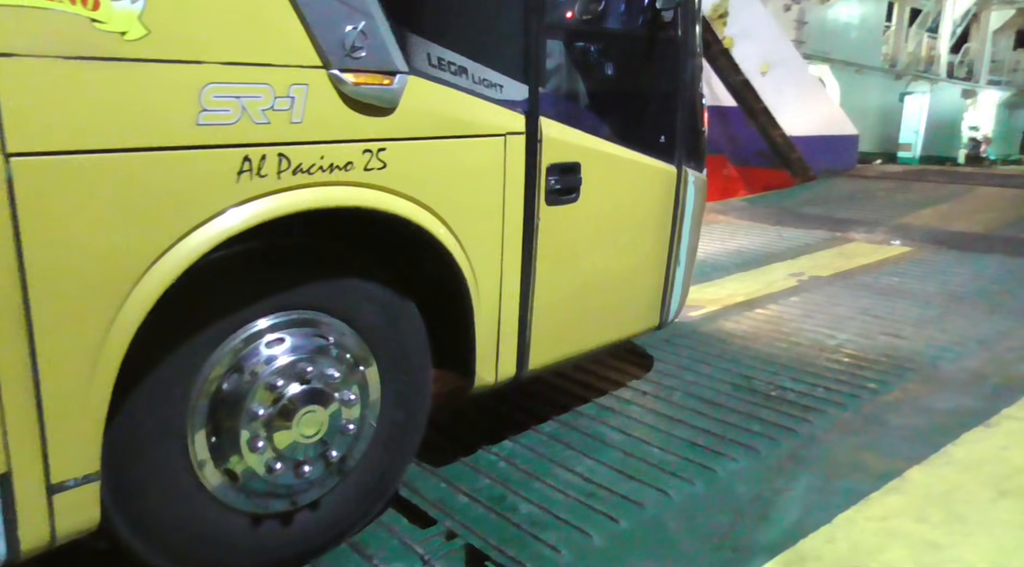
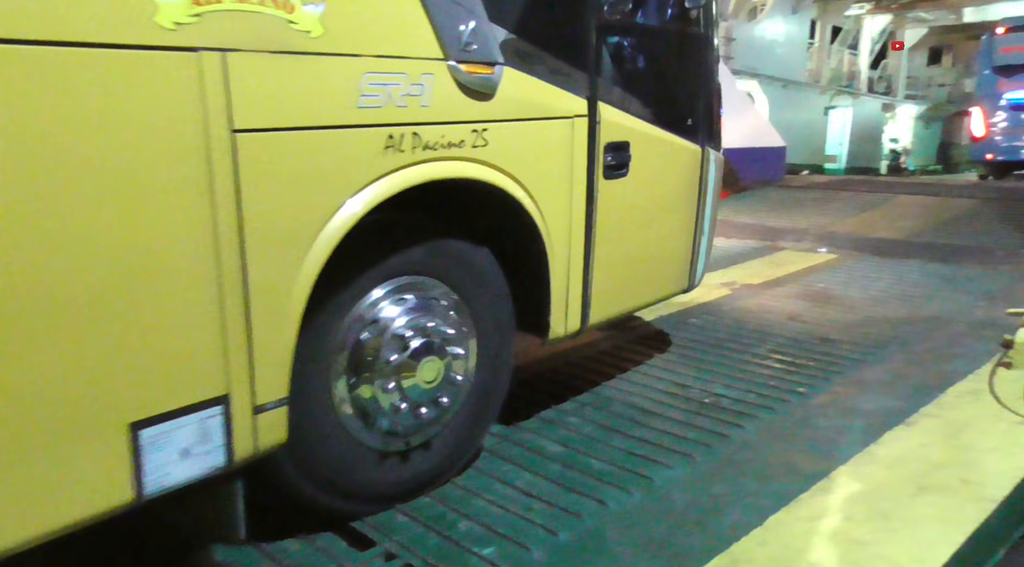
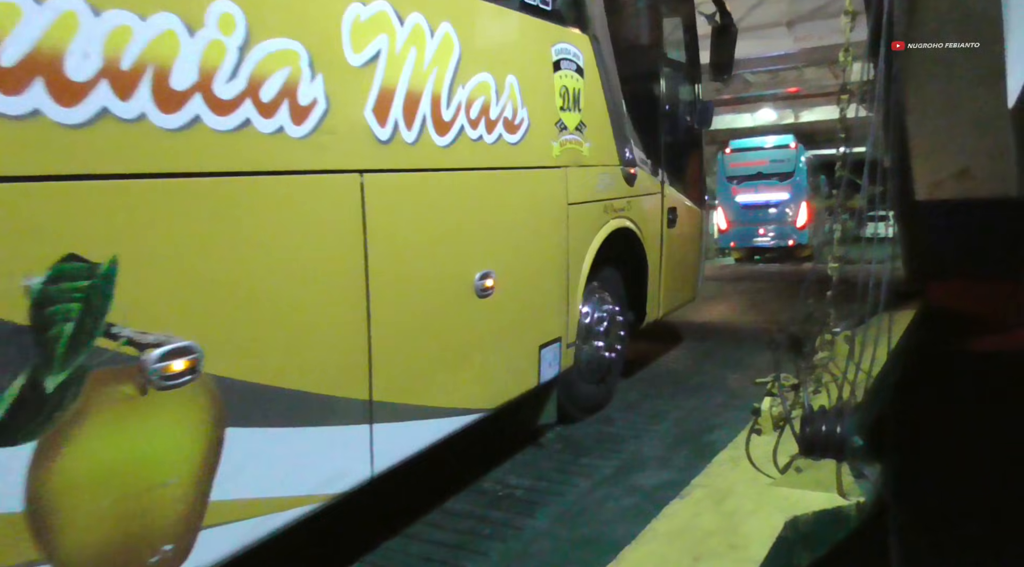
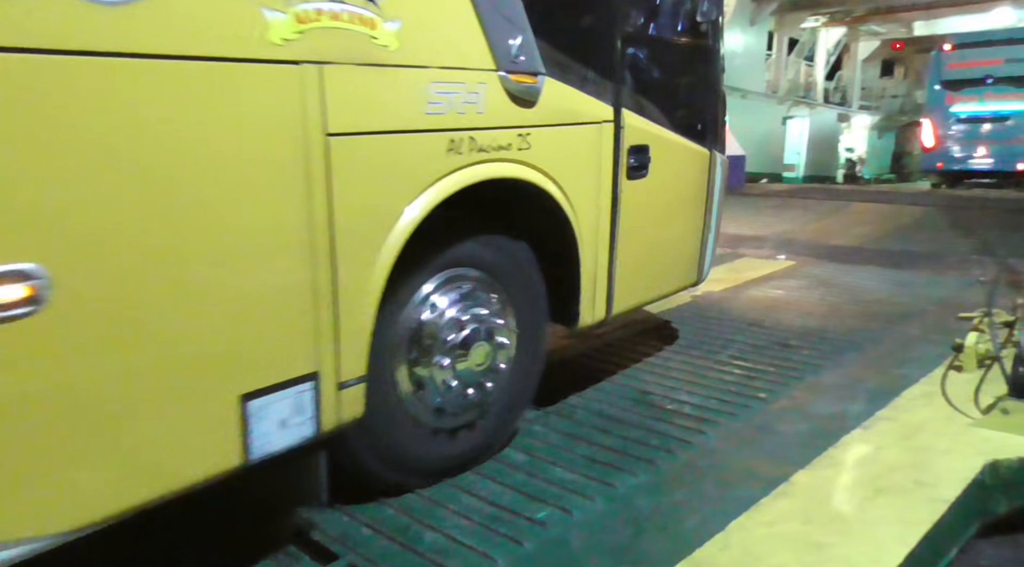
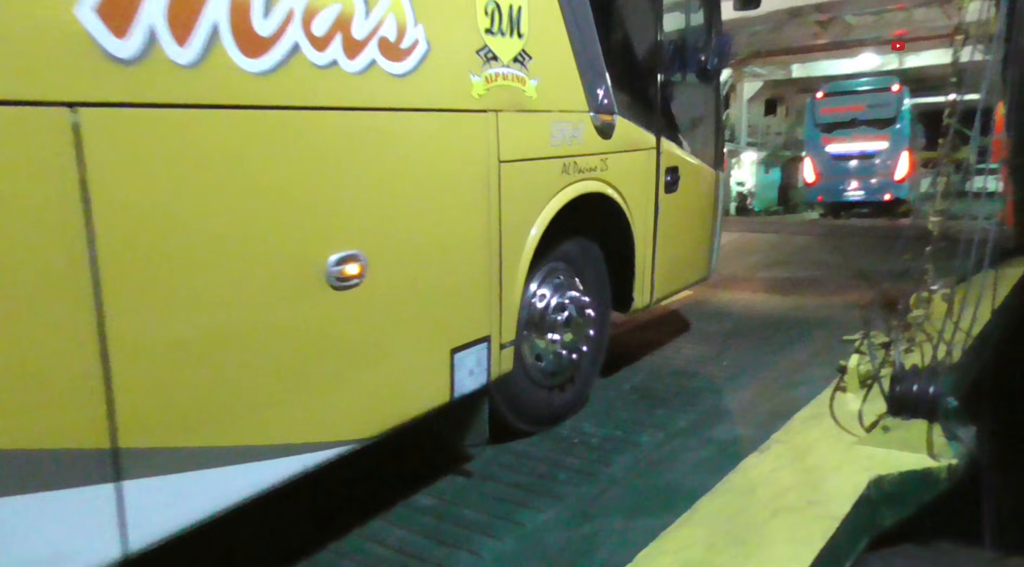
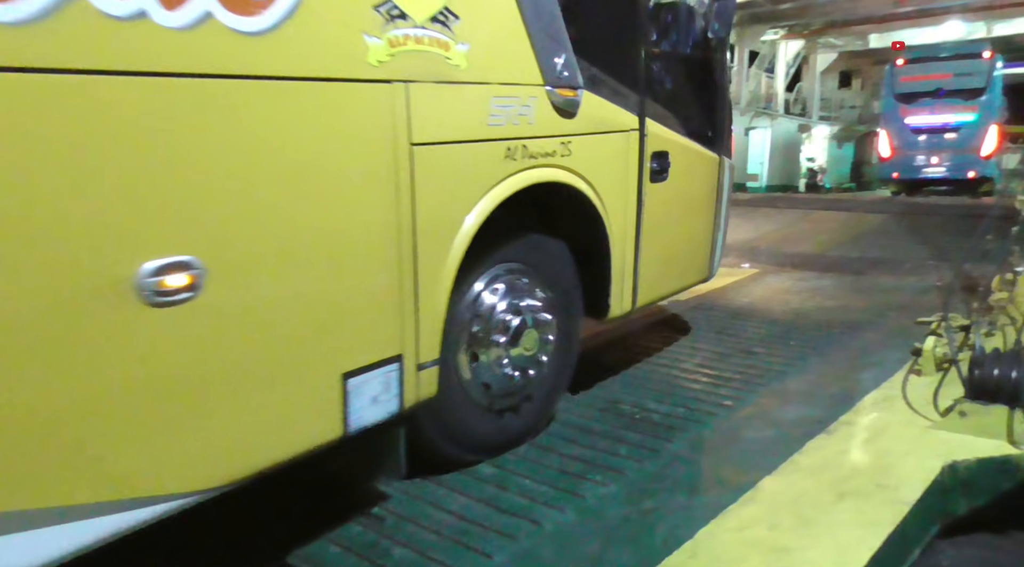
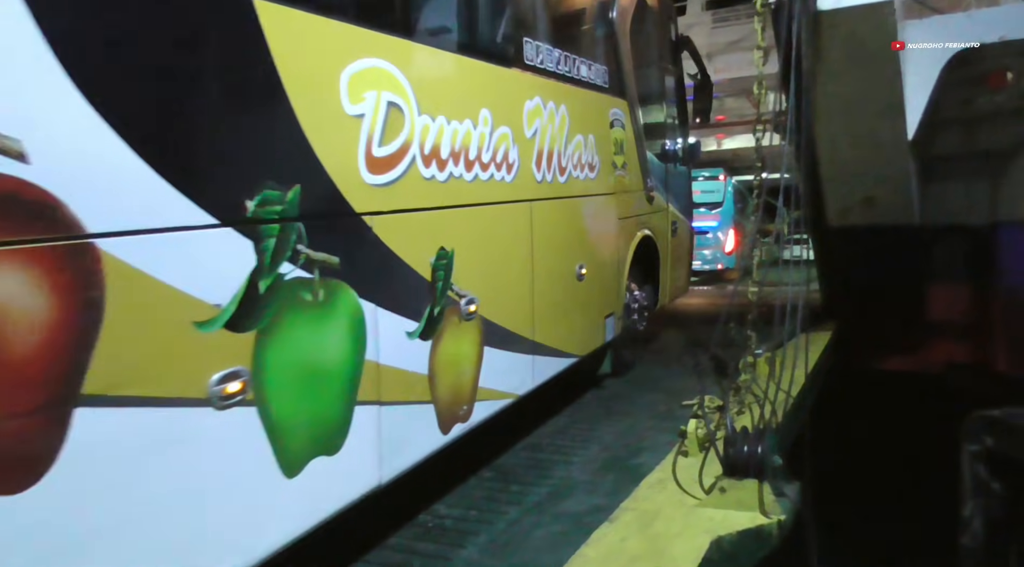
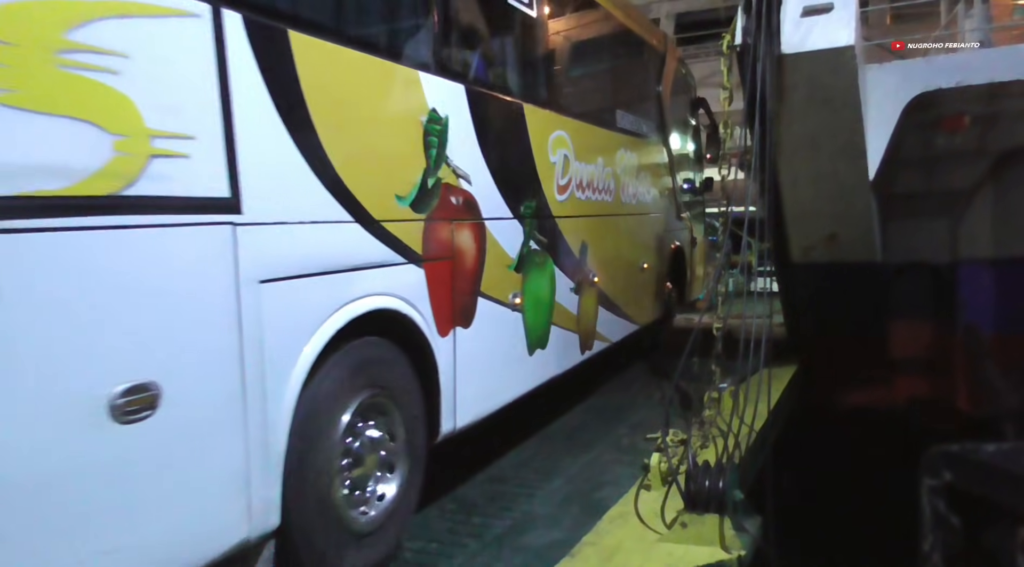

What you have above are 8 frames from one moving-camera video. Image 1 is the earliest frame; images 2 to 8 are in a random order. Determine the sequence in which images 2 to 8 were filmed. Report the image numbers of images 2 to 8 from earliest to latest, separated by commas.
2, 4, 6, 5, 3, 7, 8
